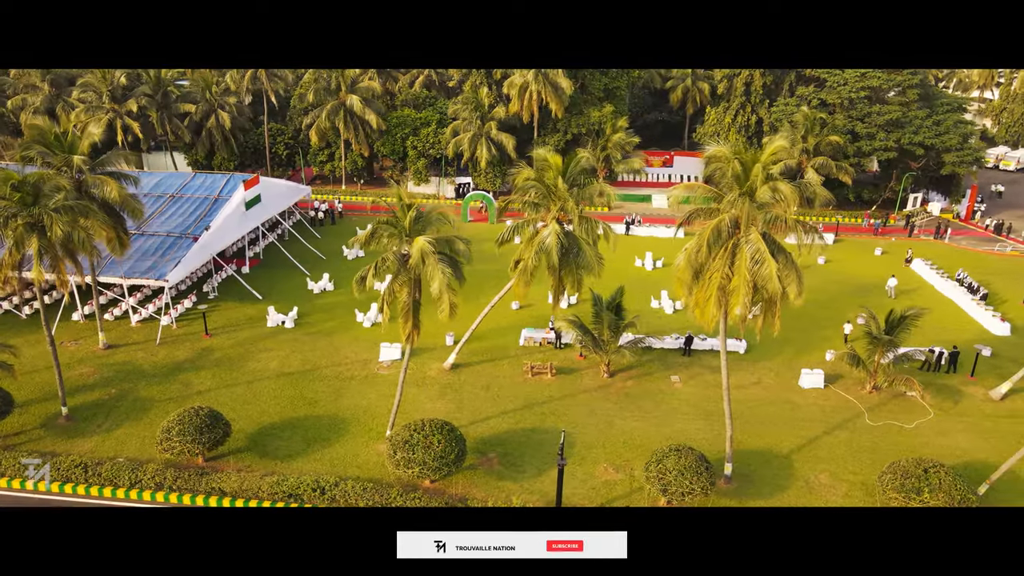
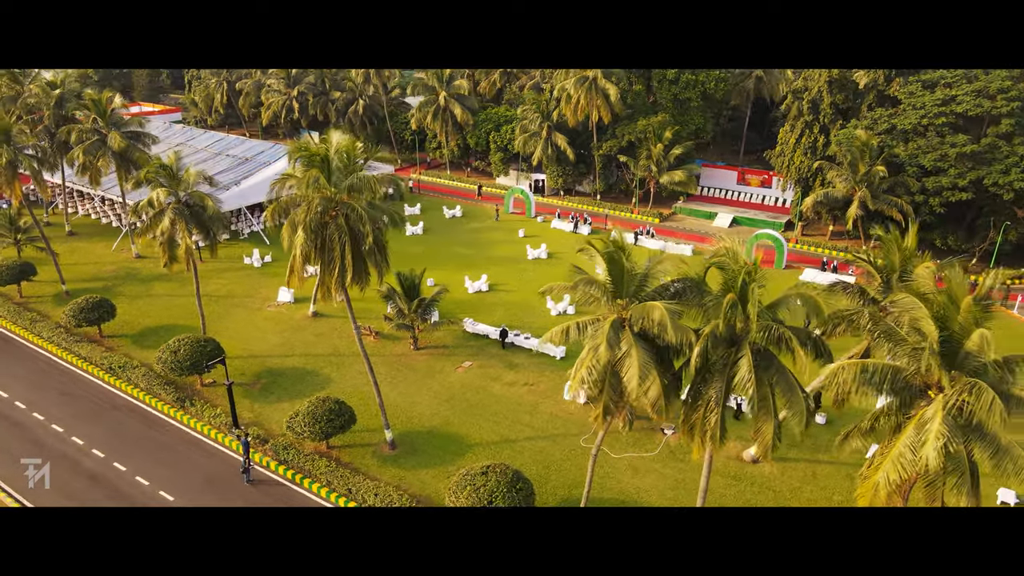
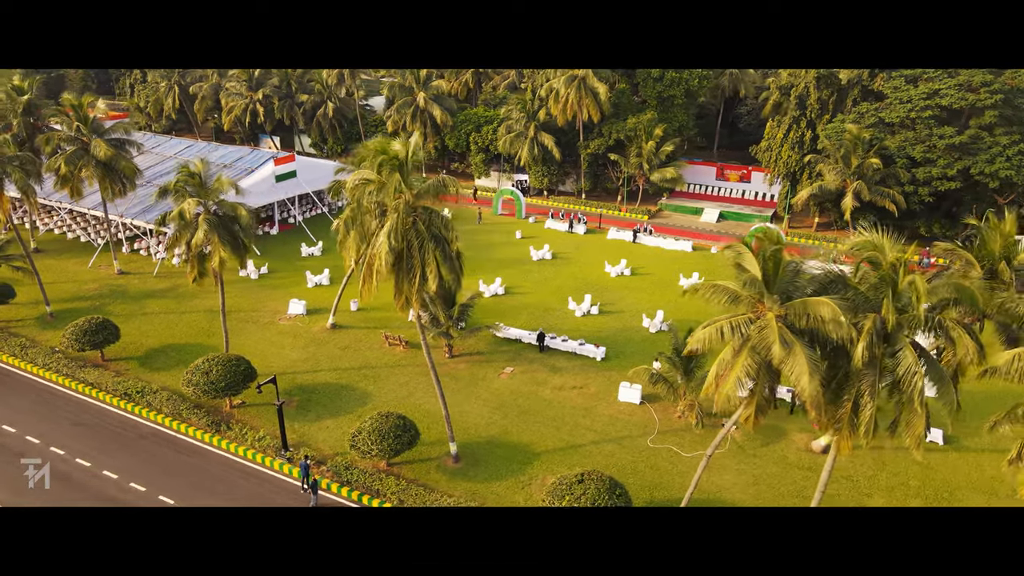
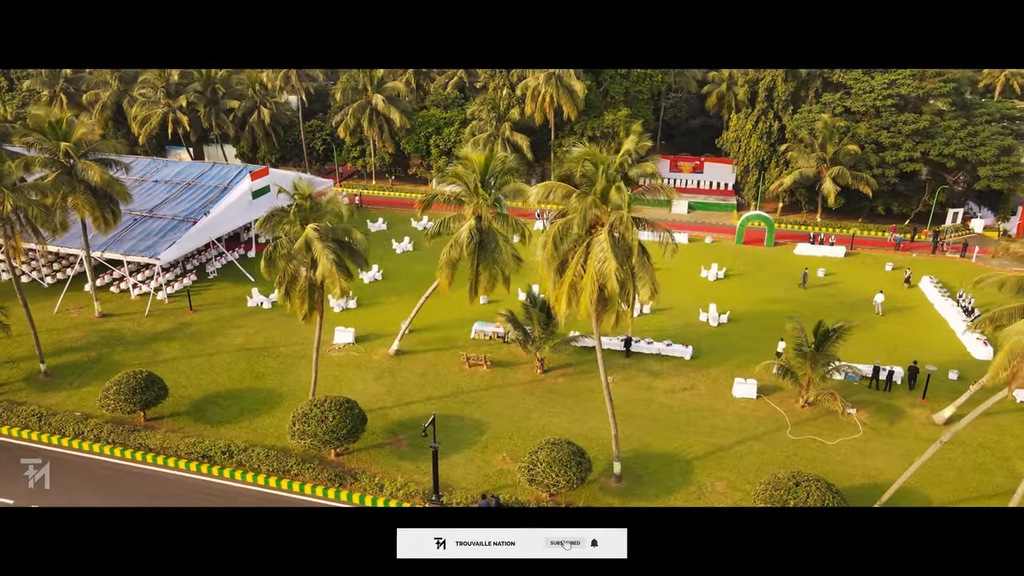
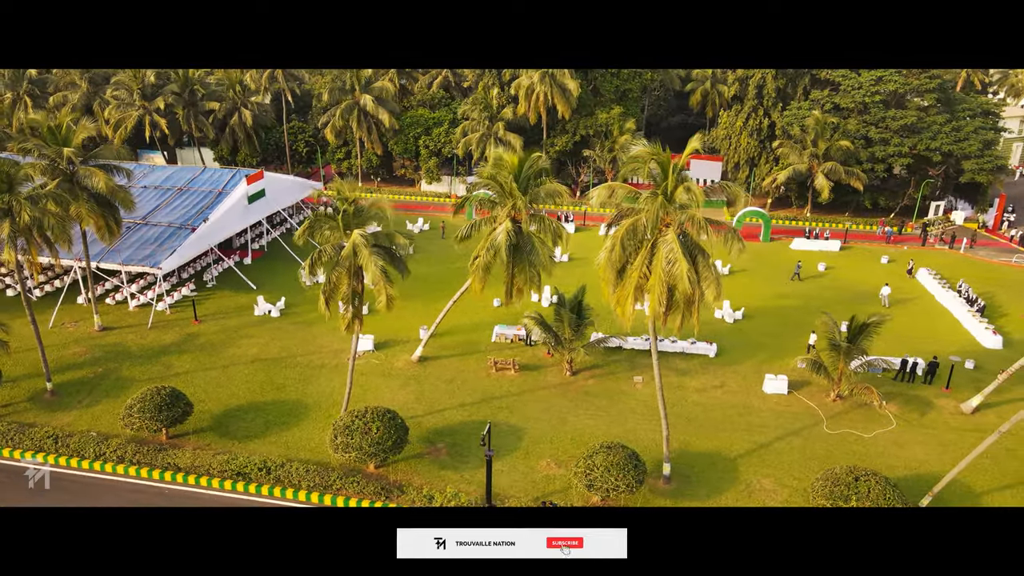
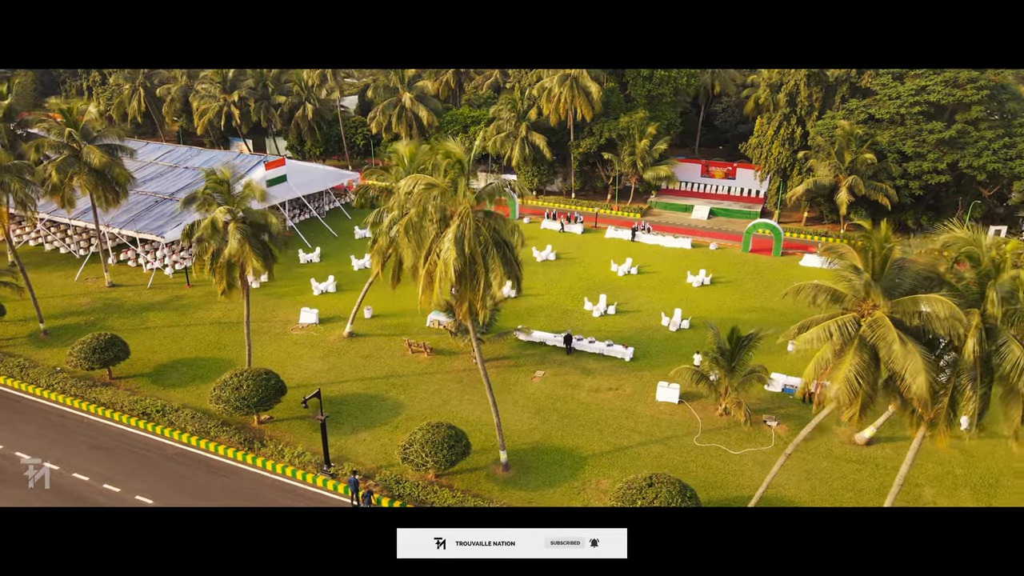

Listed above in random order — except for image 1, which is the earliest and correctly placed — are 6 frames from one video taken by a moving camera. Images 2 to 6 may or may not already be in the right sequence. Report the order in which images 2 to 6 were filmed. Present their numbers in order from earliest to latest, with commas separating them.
5, 4, 6, 3, 2
